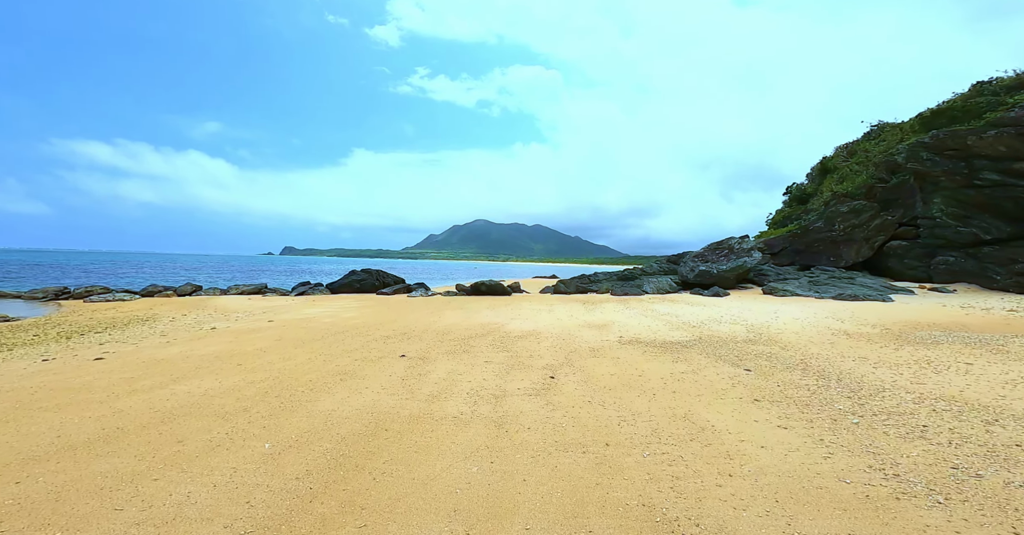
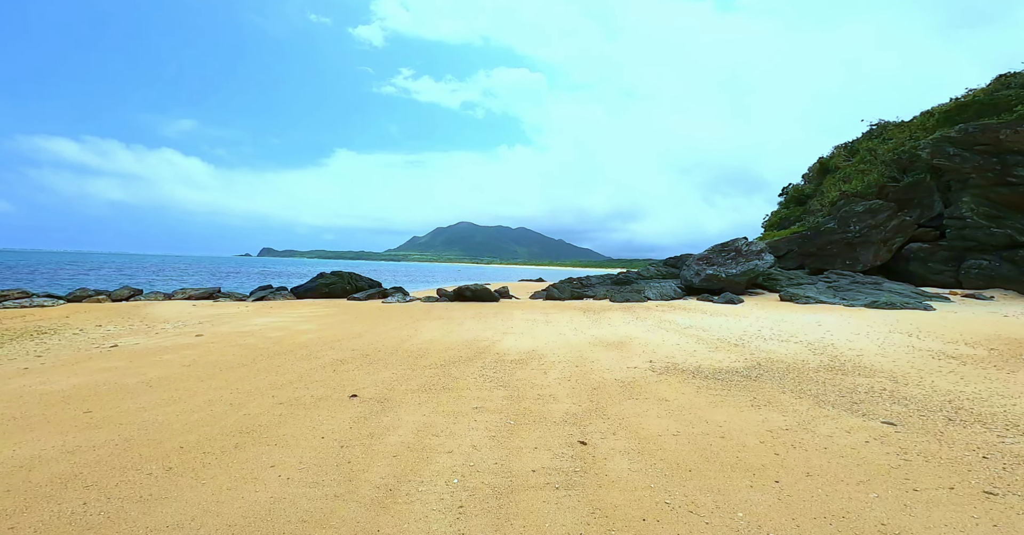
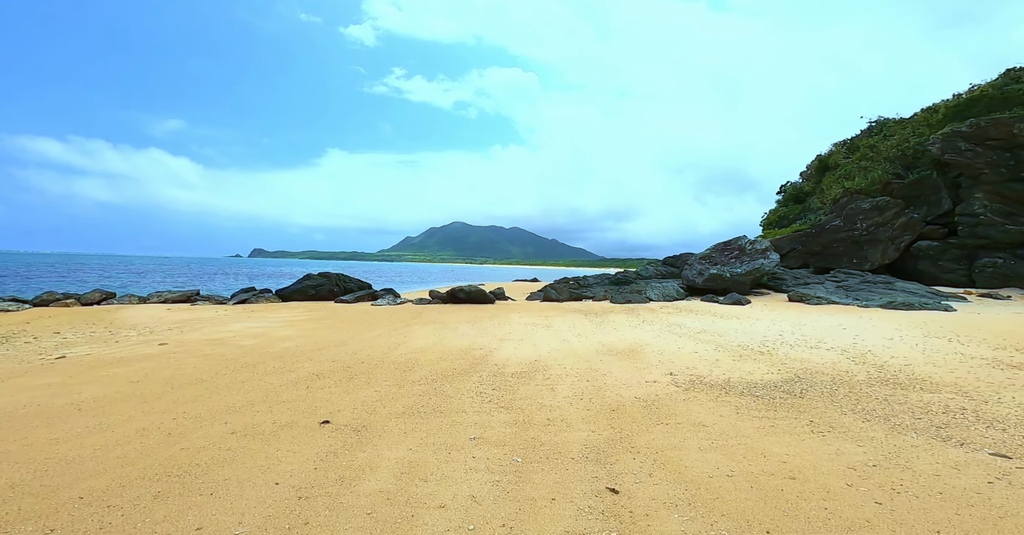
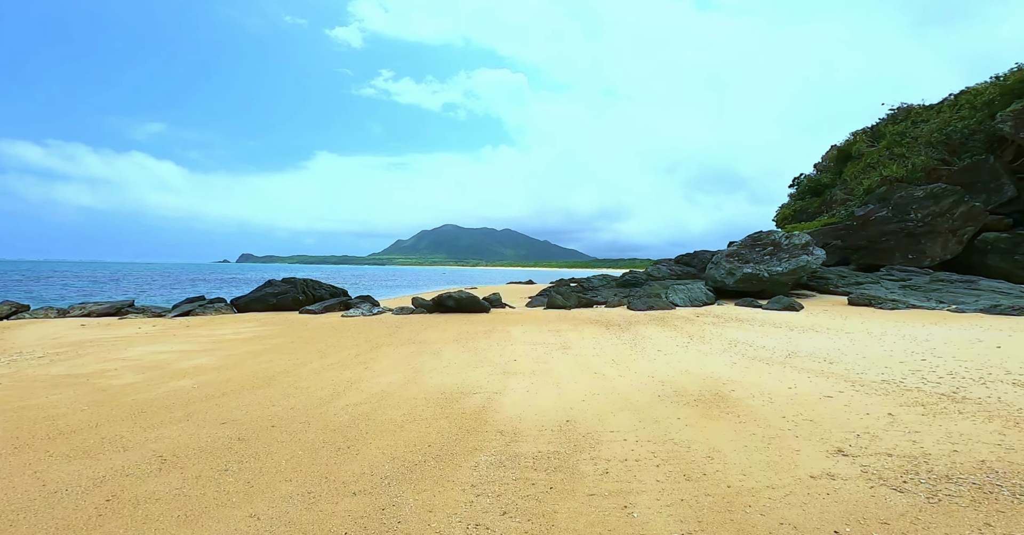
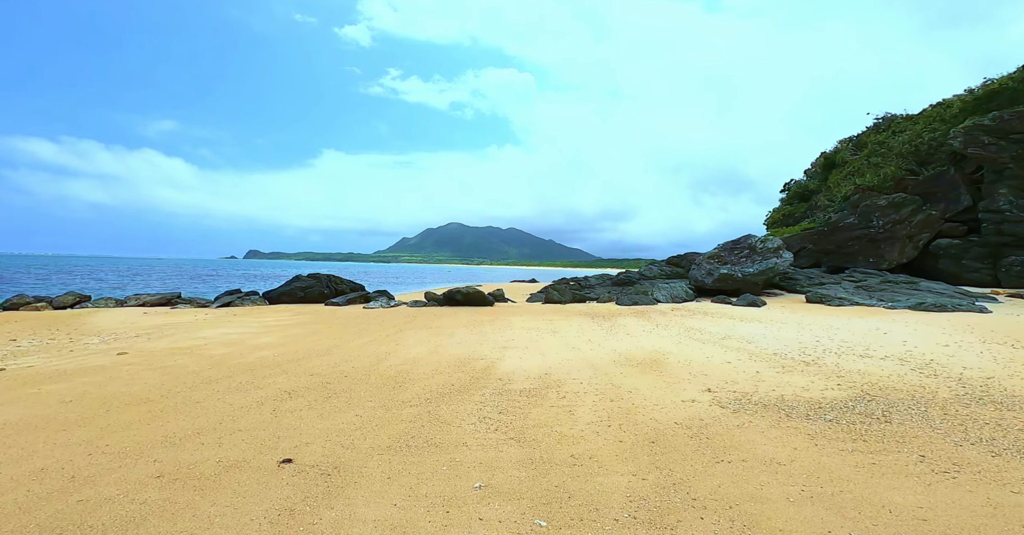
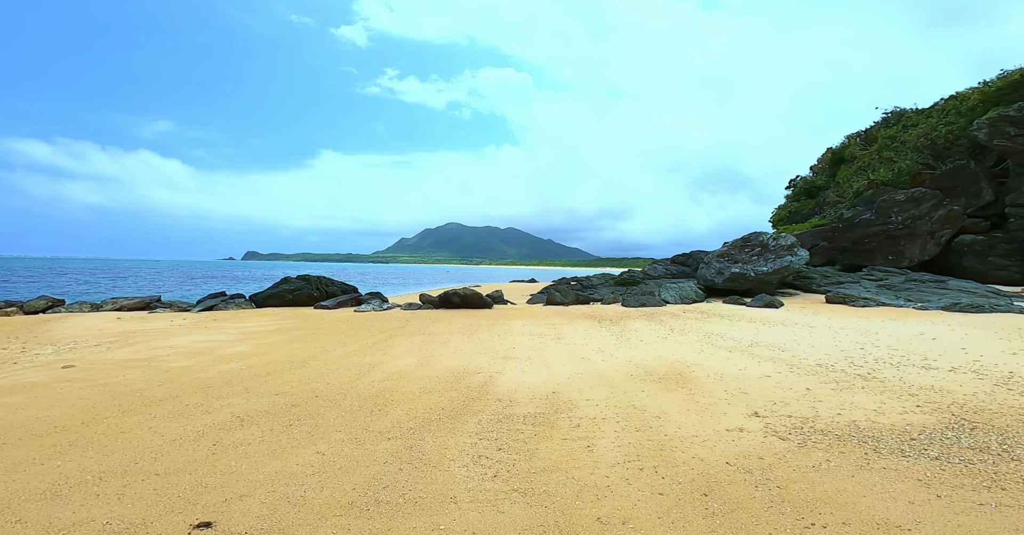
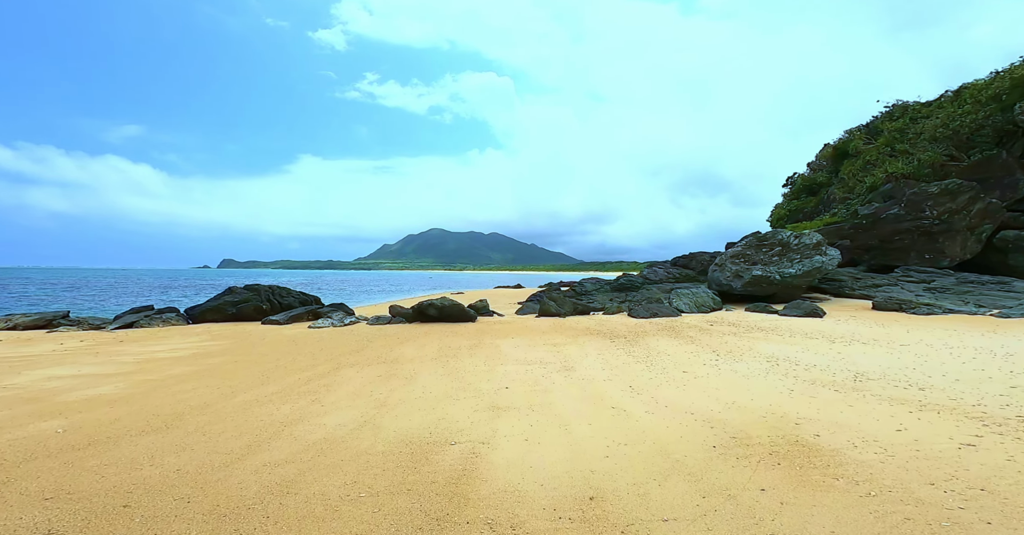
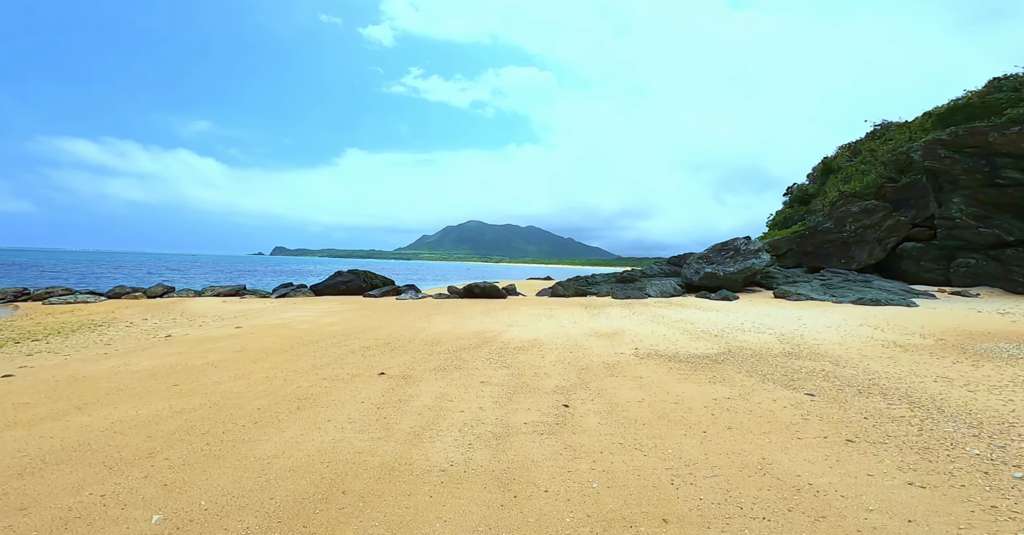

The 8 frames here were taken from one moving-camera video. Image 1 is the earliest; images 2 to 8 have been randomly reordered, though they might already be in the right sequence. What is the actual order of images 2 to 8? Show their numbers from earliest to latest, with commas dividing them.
8, 2, 3, 5, 6, 4, 7
